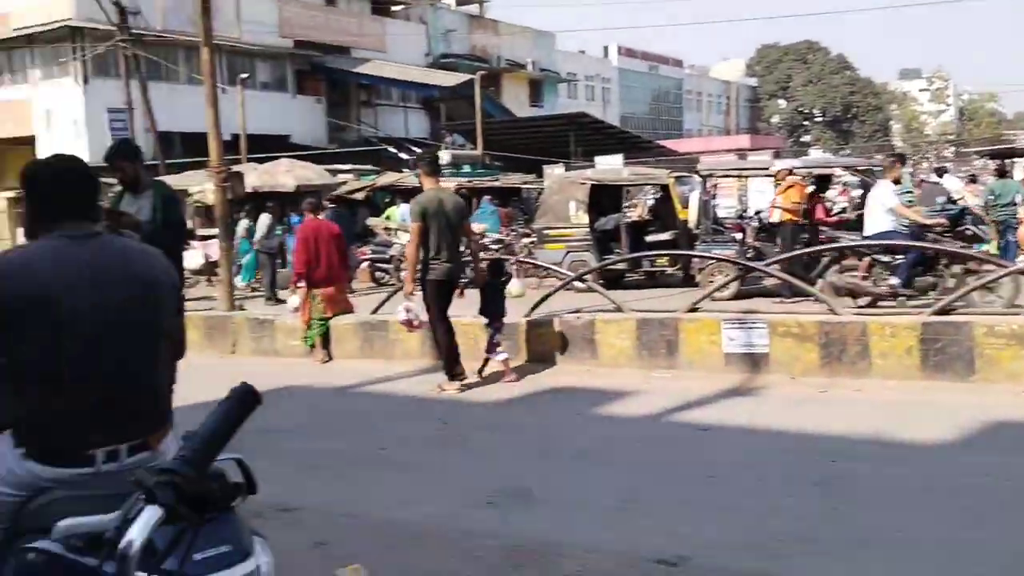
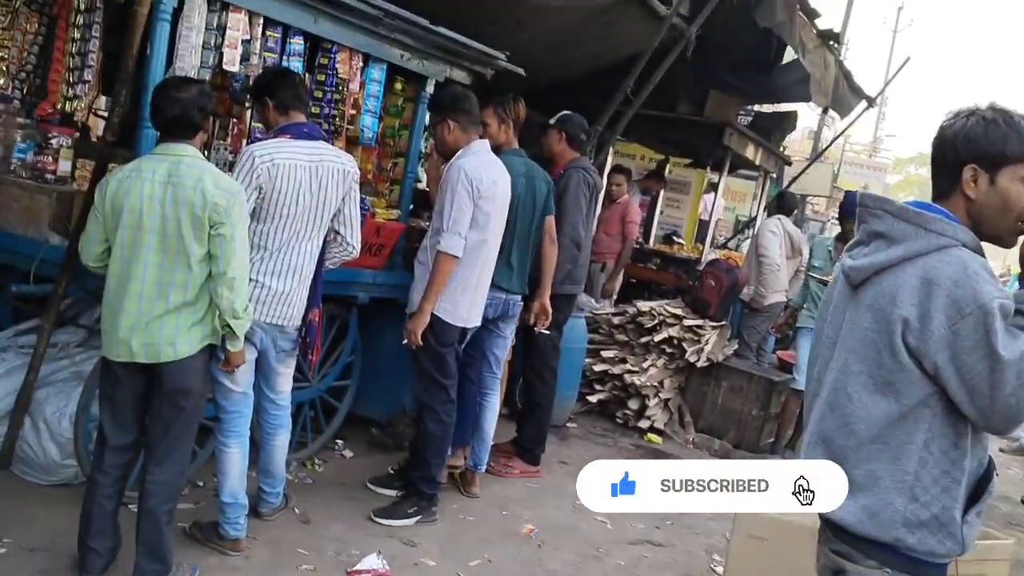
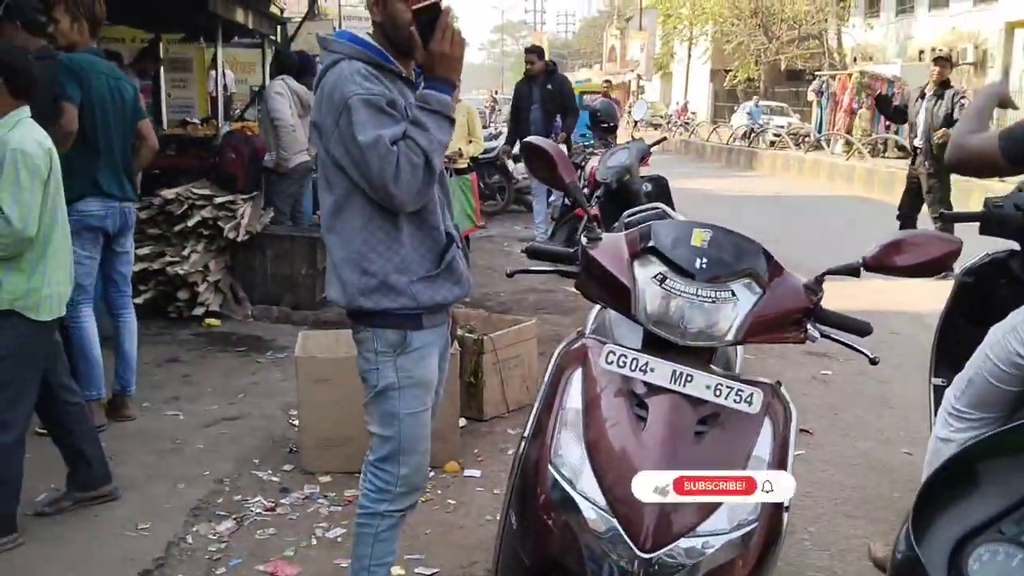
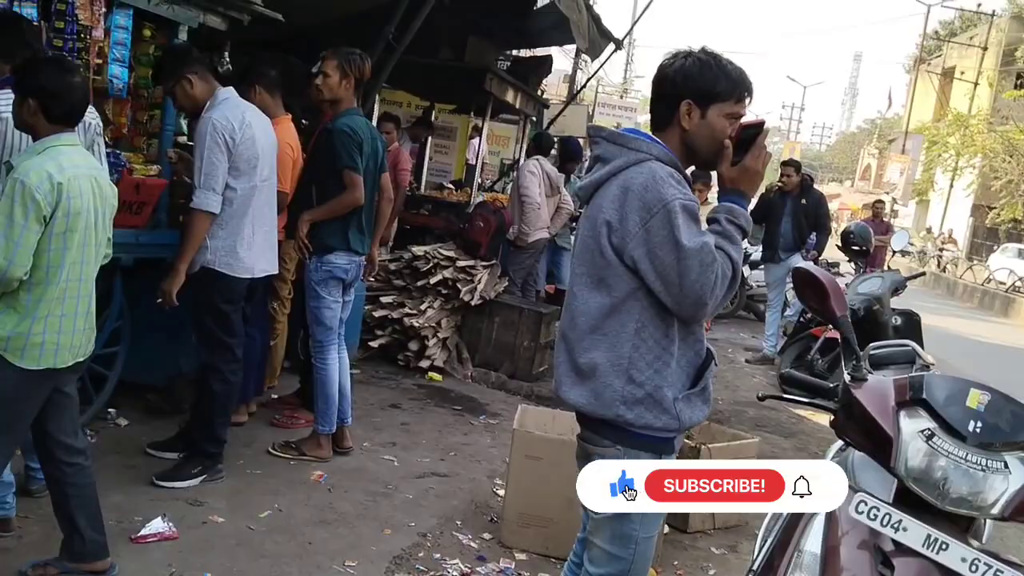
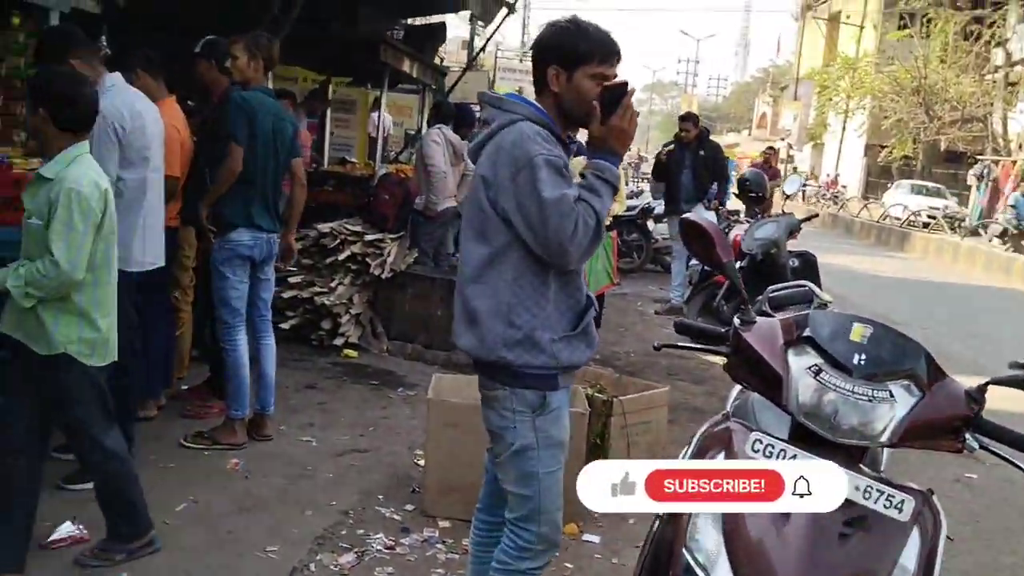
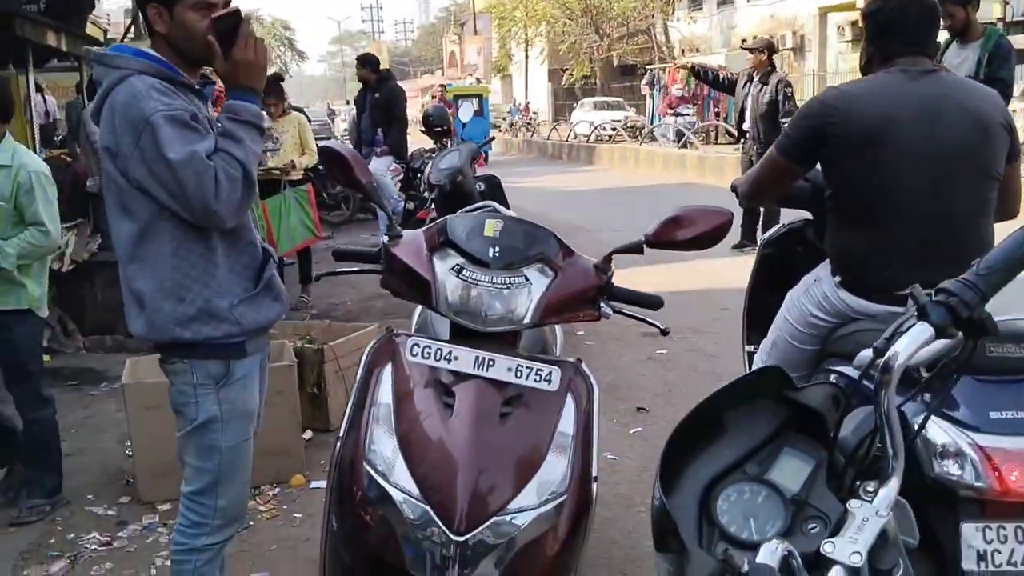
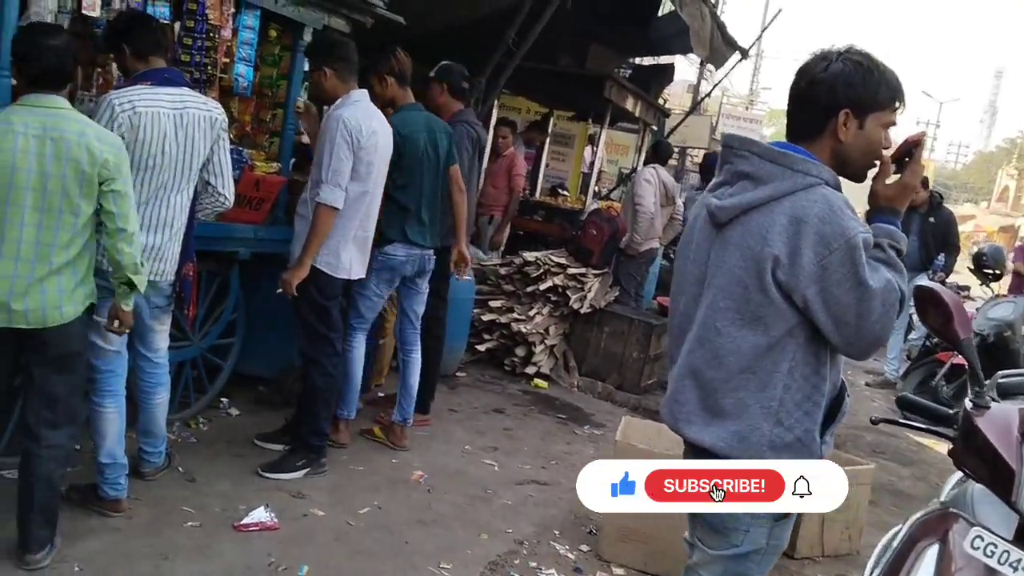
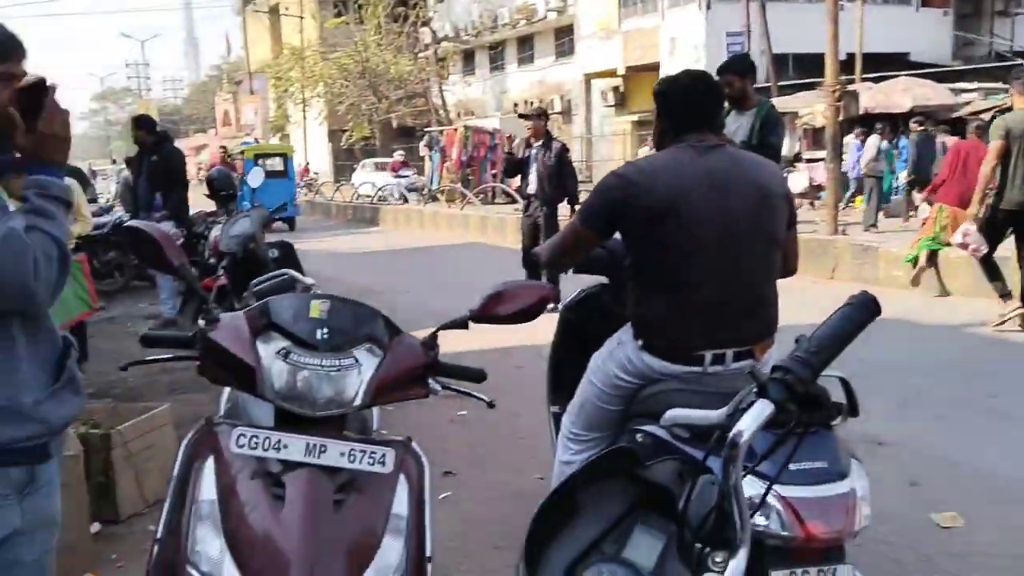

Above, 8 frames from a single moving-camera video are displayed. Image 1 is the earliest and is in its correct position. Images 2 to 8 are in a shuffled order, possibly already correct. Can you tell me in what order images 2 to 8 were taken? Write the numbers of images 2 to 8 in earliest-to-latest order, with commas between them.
8, 6, 3, 5, 4, 7, 2
